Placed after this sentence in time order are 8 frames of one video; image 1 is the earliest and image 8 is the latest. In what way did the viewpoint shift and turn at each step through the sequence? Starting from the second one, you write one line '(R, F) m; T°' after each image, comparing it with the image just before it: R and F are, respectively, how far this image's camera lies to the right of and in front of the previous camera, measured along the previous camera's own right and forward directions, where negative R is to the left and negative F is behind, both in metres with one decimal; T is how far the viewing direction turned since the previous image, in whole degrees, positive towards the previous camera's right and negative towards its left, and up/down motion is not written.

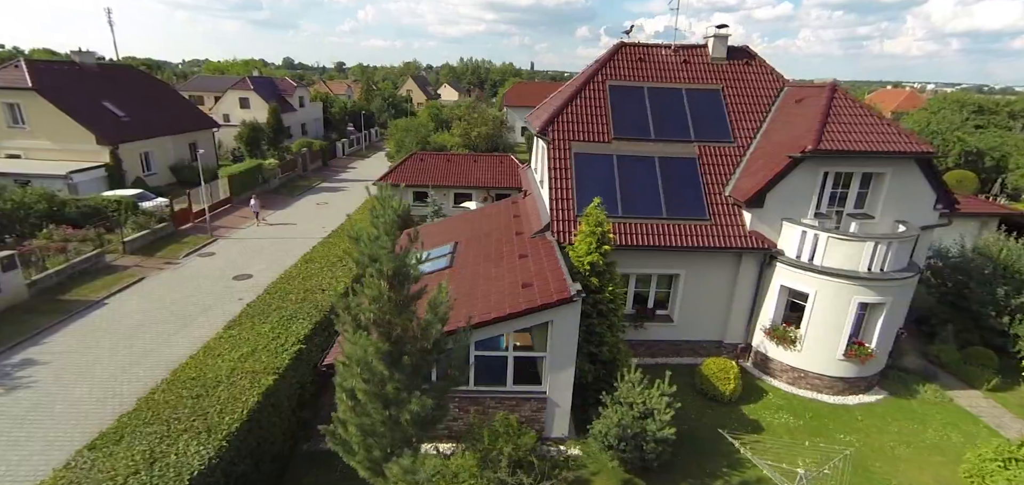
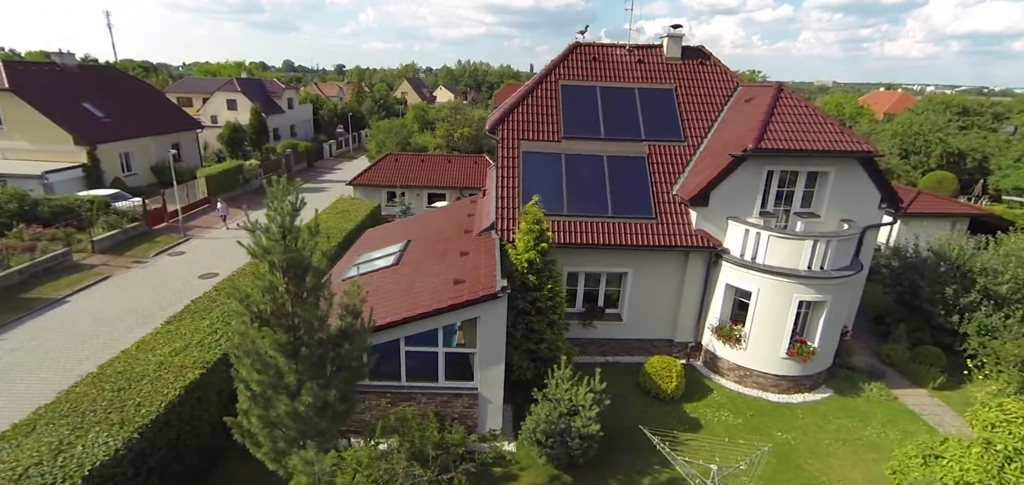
(+1.8, -0.1) m; 0°
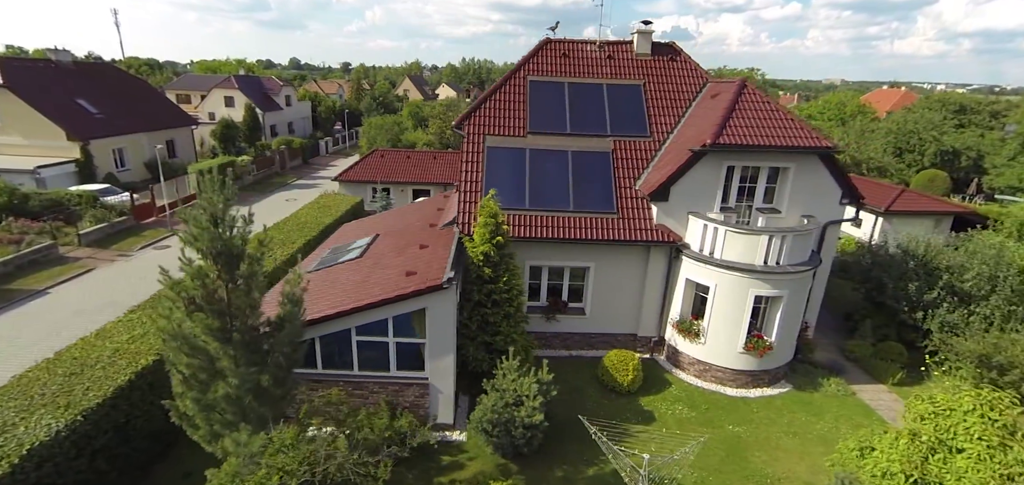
(+1.4, -0.2) m; -1°
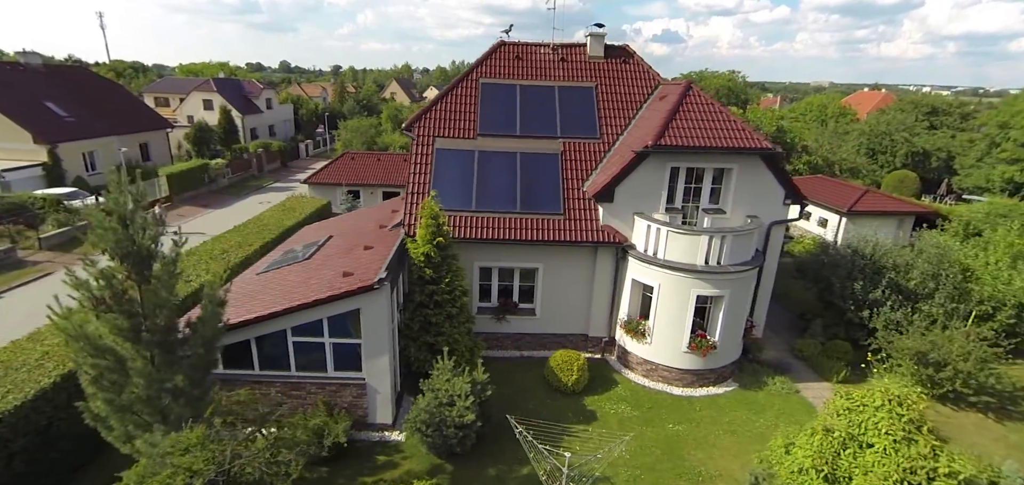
(+1.5, -0.1) m; +1°
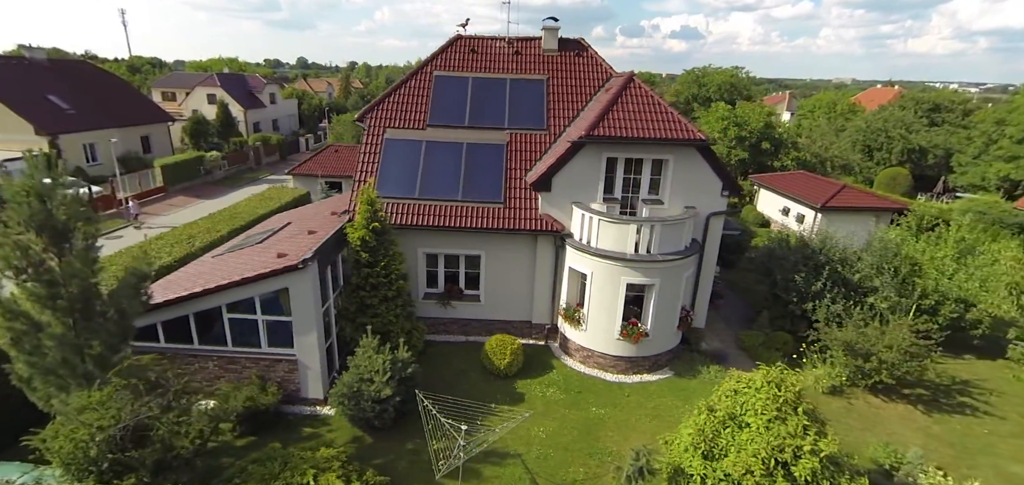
(+2.5, -0.4) m; -2°
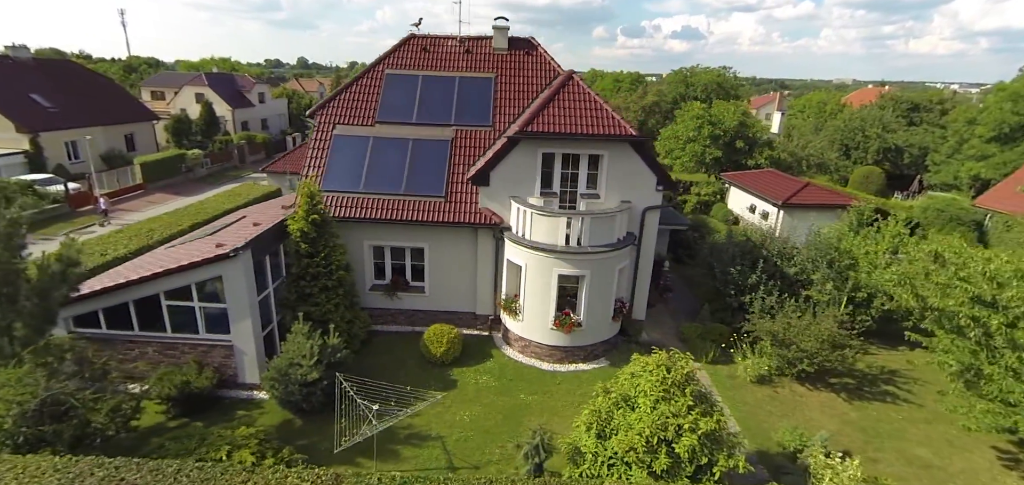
(+2.1, -0.4) m; 0°
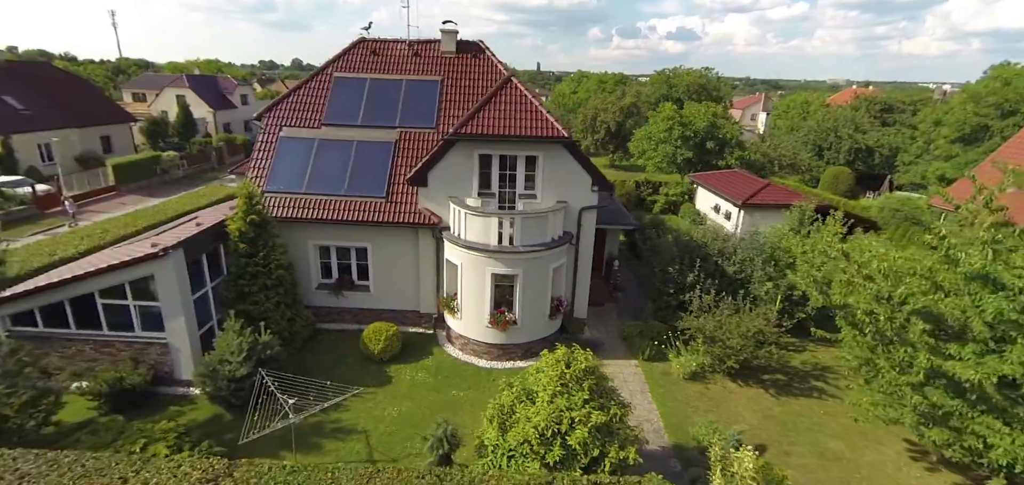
(+2.0, -0.3) m; 0°
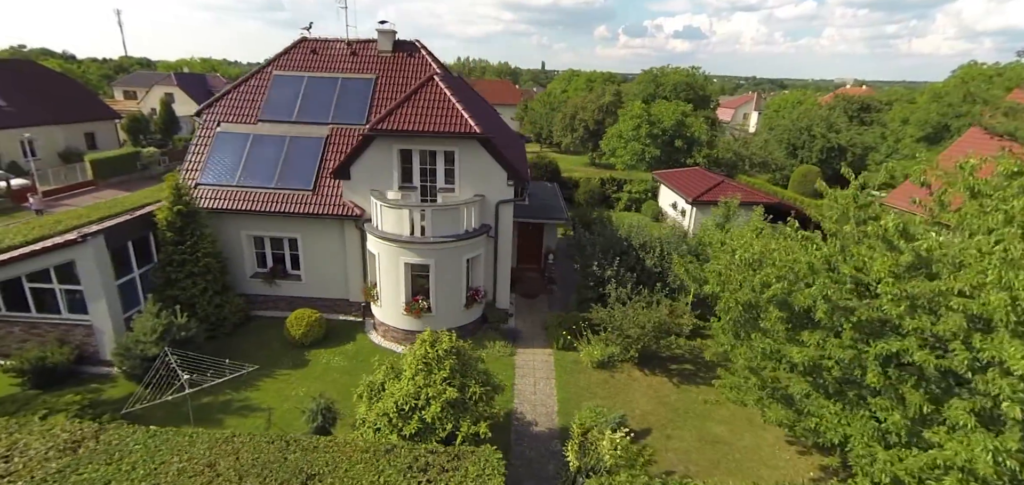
(+3.1, -0.6) m; -1°
